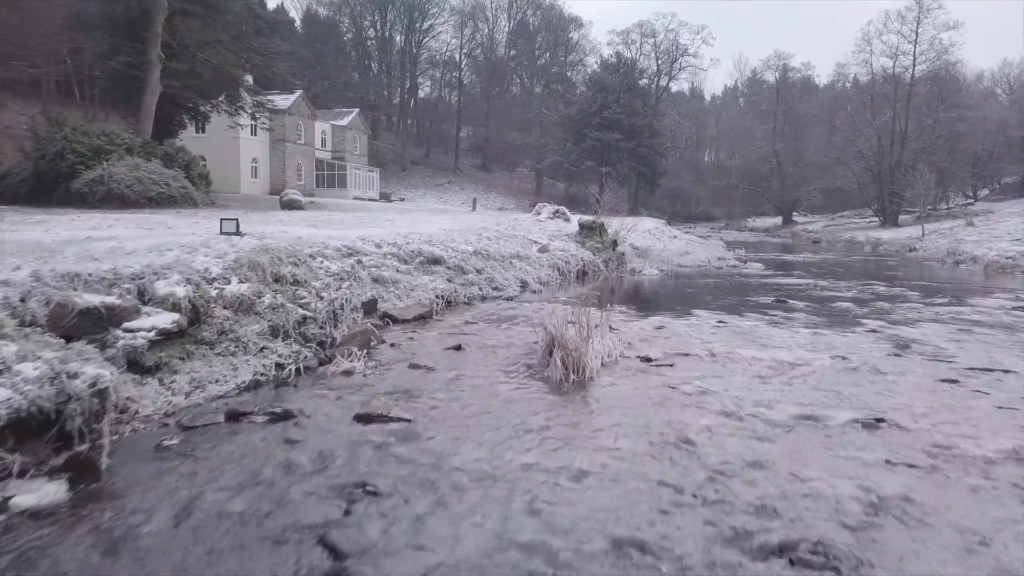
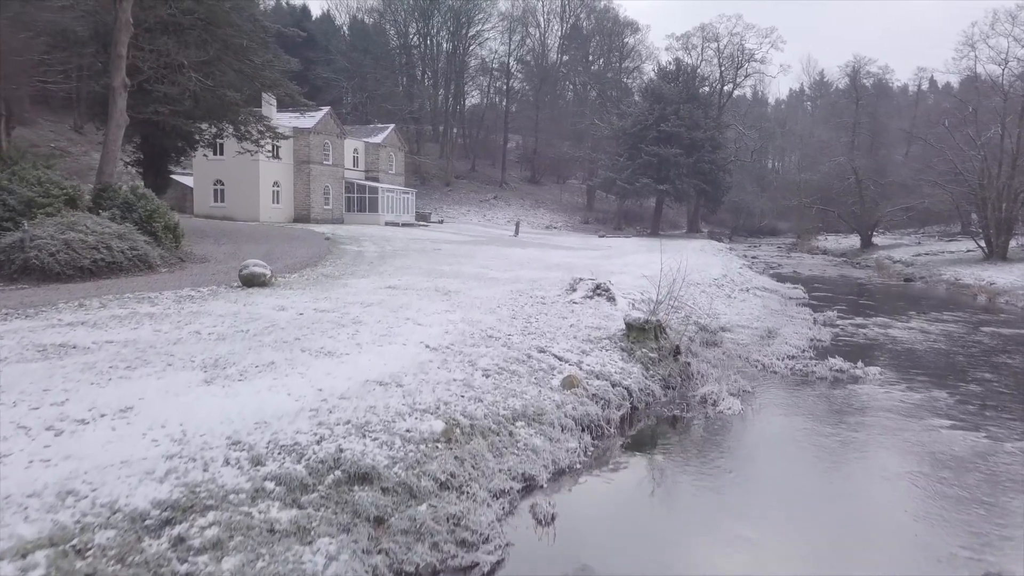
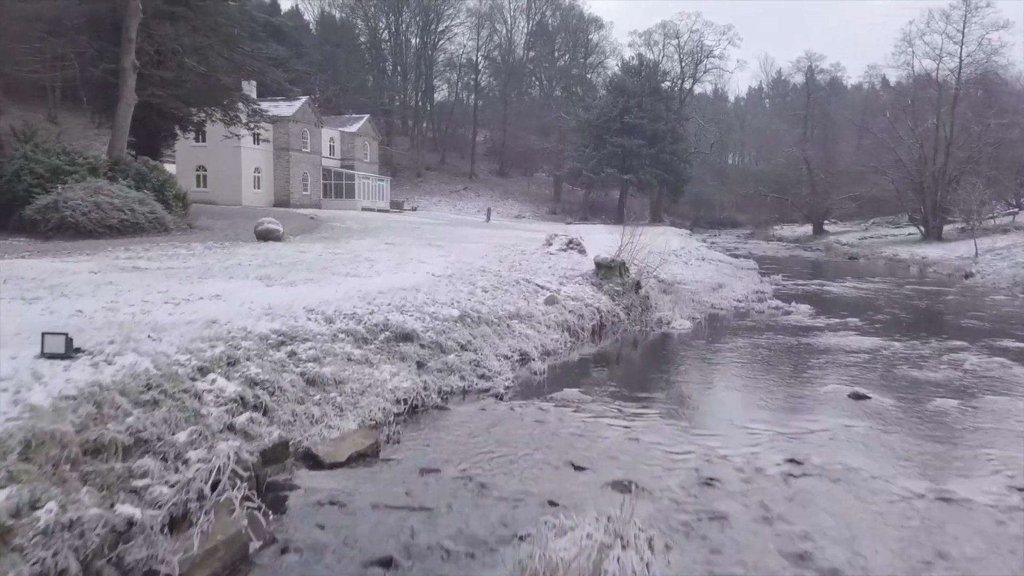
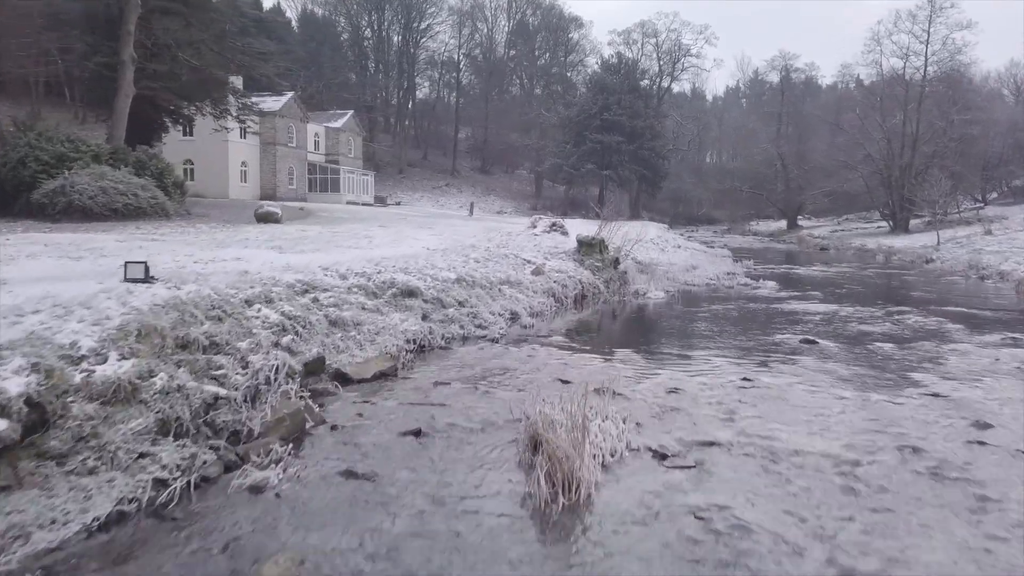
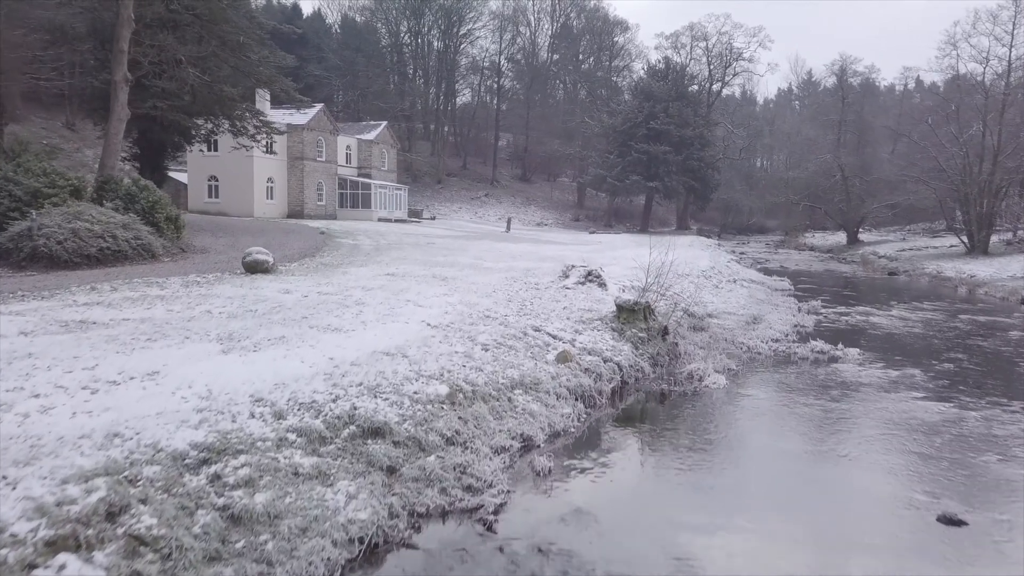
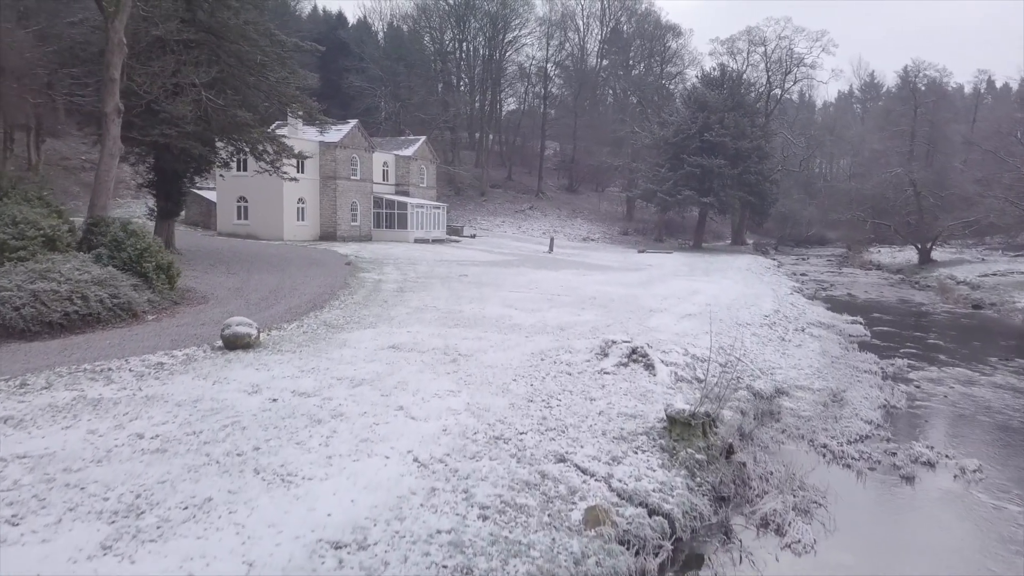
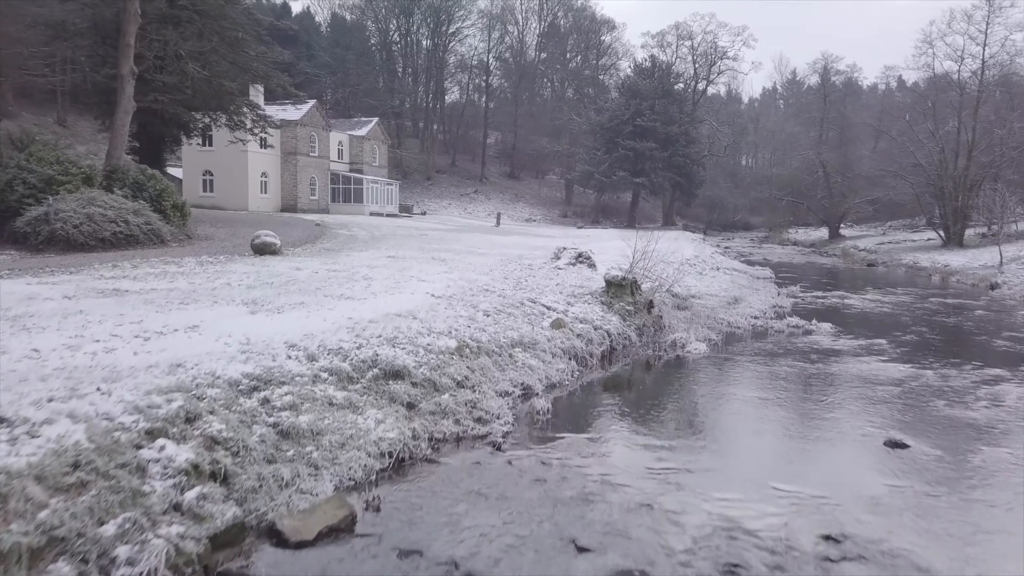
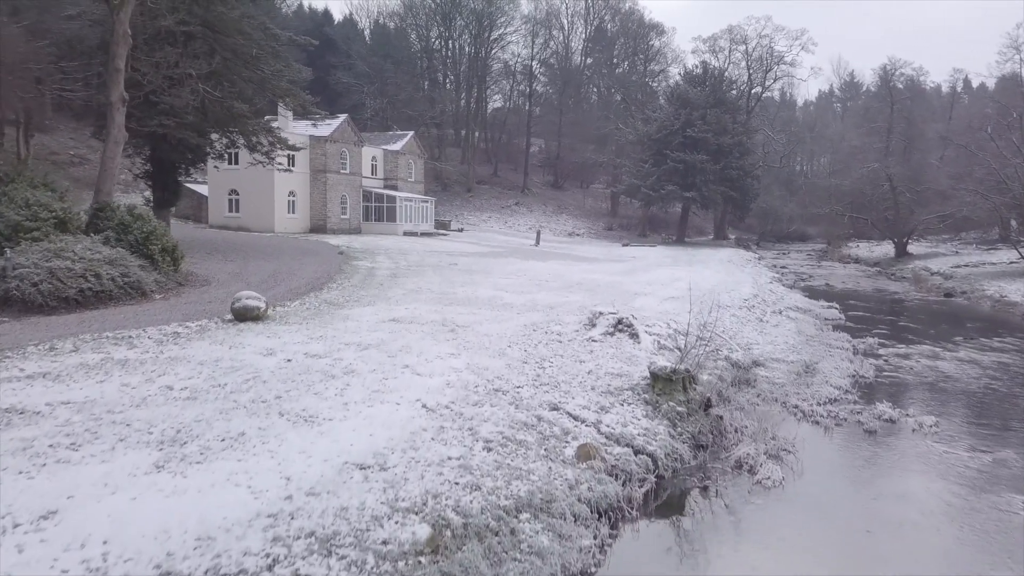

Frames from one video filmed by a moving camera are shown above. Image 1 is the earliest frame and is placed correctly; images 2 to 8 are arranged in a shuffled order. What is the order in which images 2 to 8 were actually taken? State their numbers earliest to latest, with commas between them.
4, 3, 7, 5, 2, 8, 6
